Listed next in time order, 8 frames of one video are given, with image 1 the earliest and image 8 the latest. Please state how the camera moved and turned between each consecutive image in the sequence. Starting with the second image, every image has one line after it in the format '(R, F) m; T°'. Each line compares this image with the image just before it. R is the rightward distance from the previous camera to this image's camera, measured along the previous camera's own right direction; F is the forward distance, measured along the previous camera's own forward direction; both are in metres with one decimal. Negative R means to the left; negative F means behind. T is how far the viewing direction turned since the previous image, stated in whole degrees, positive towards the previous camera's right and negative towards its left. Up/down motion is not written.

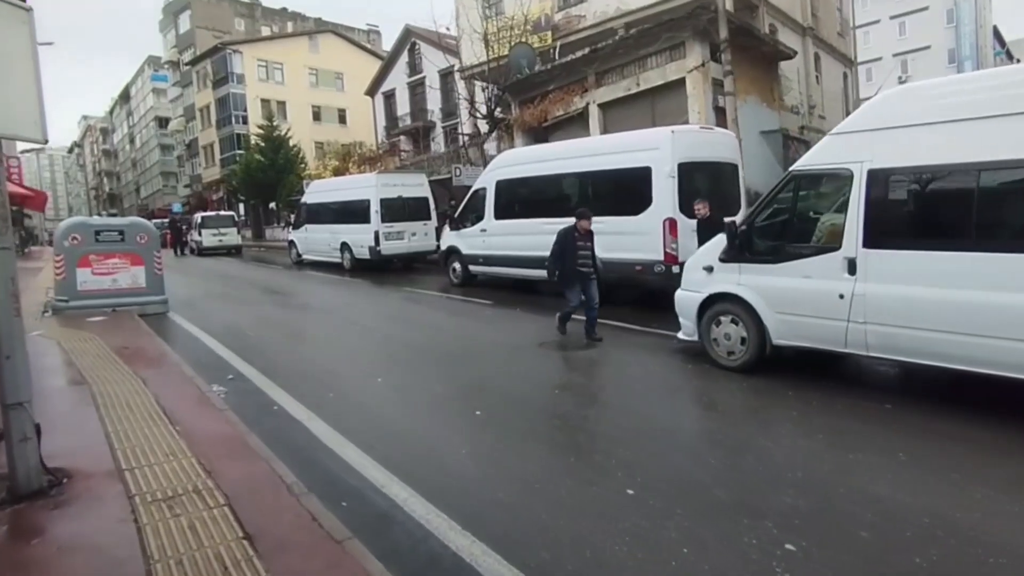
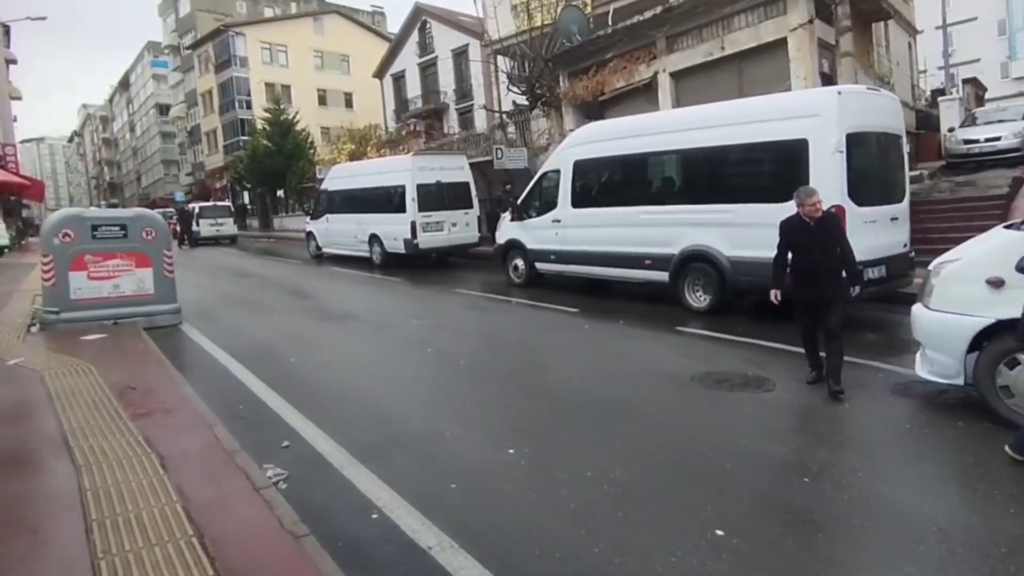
(-0.8, +2.1) m; 0°
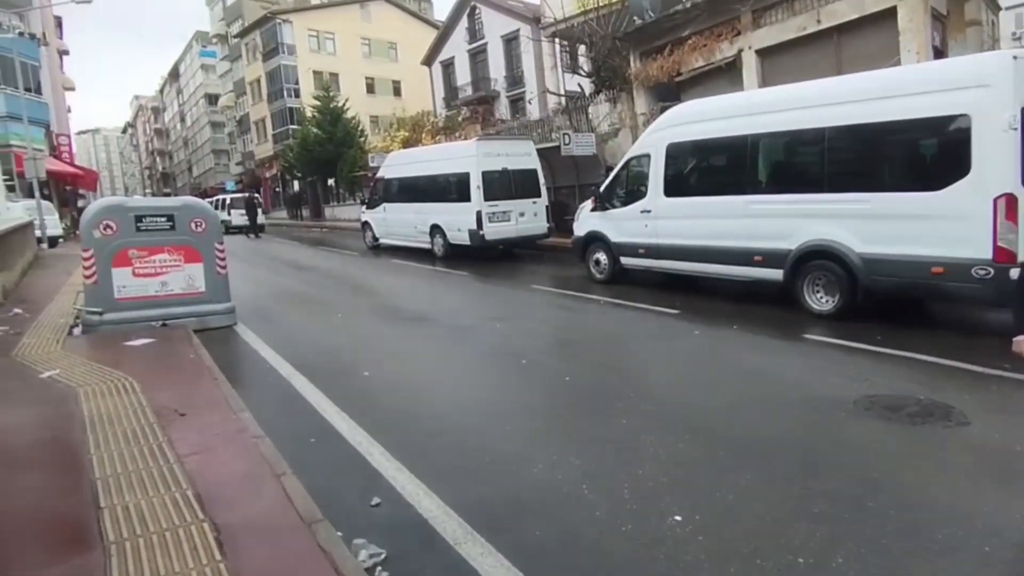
(-0.4, +1.0) m; -3°
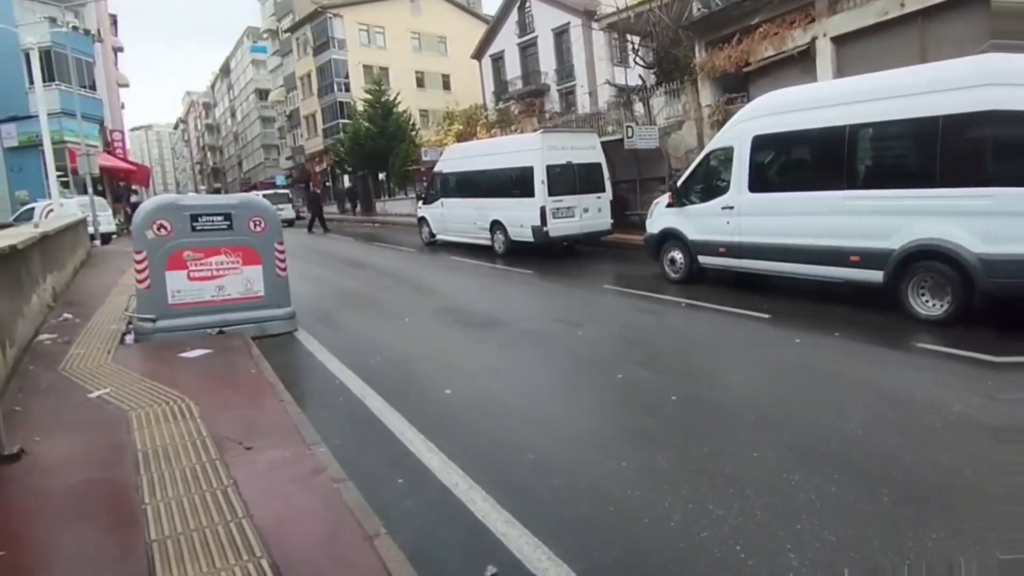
(-0.3, +0.6) m; -3°
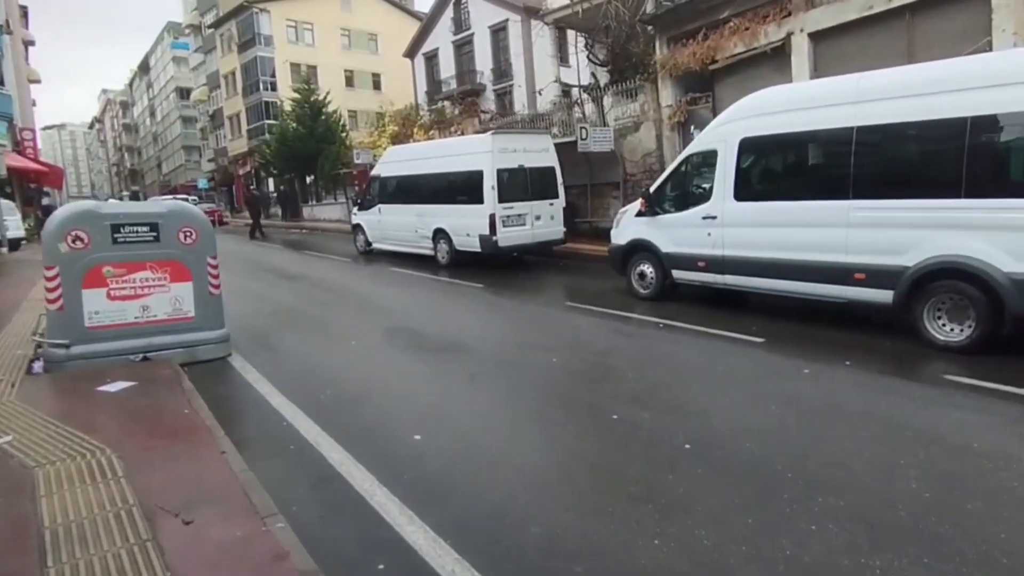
(-0.3, +0.9) m; +4°
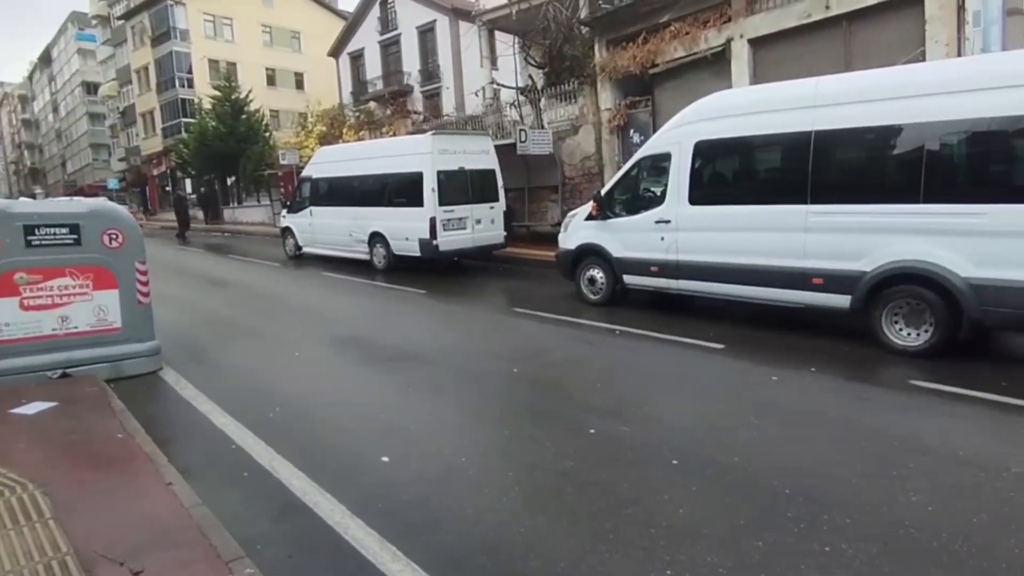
(-0.3, +0.3) m; +5°
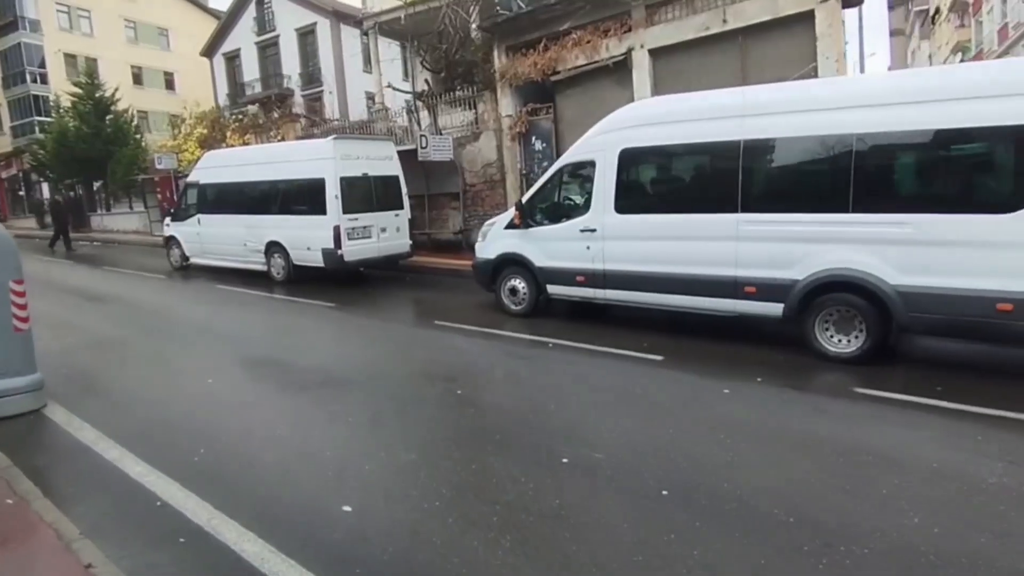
(-0.4, +0.3) m; +7°
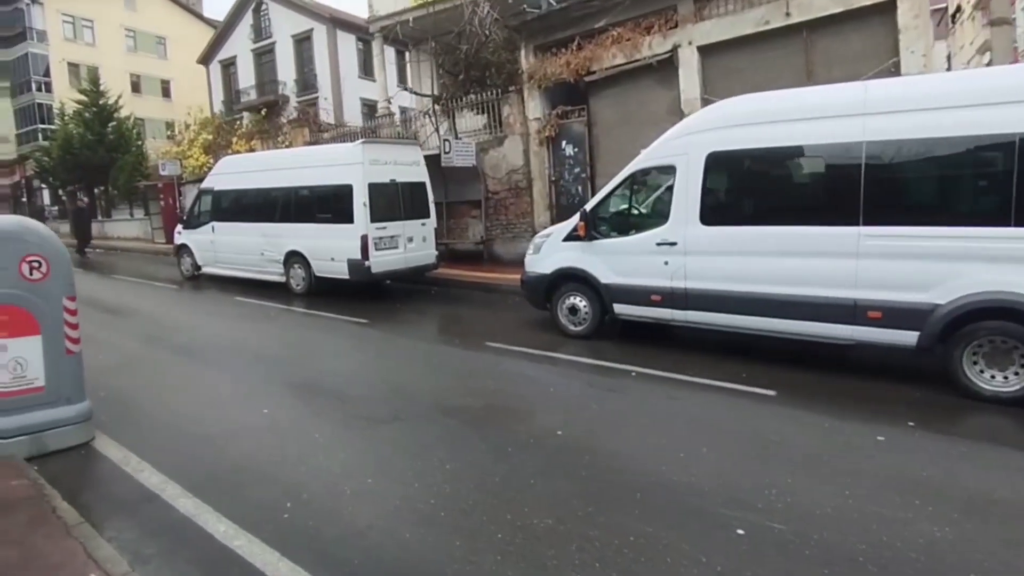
(-0.7, +1.0) m; +1°
